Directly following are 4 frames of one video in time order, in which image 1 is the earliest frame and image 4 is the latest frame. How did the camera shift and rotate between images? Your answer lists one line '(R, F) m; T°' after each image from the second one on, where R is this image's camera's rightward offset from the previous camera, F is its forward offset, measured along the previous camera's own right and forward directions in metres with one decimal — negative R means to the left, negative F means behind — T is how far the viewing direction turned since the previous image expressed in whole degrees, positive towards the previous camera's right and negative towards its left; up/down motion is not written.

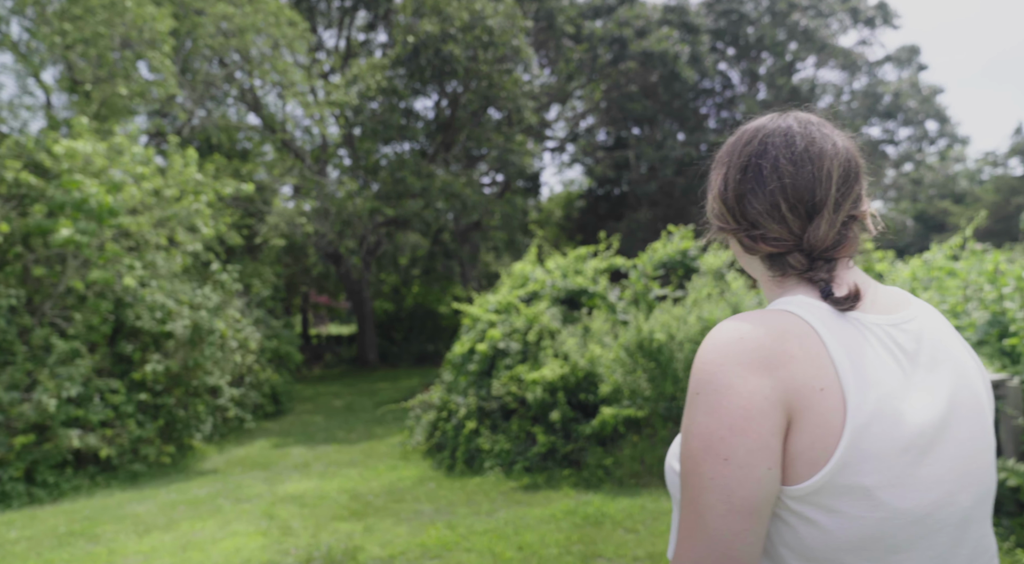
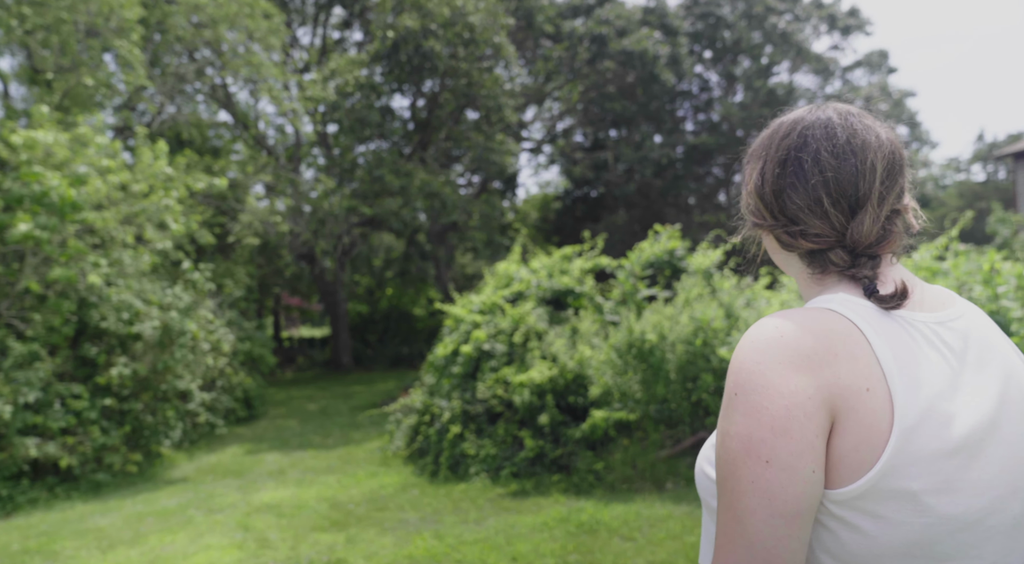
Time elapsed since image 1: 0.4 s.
(-0.1, +0.2) m; +2°
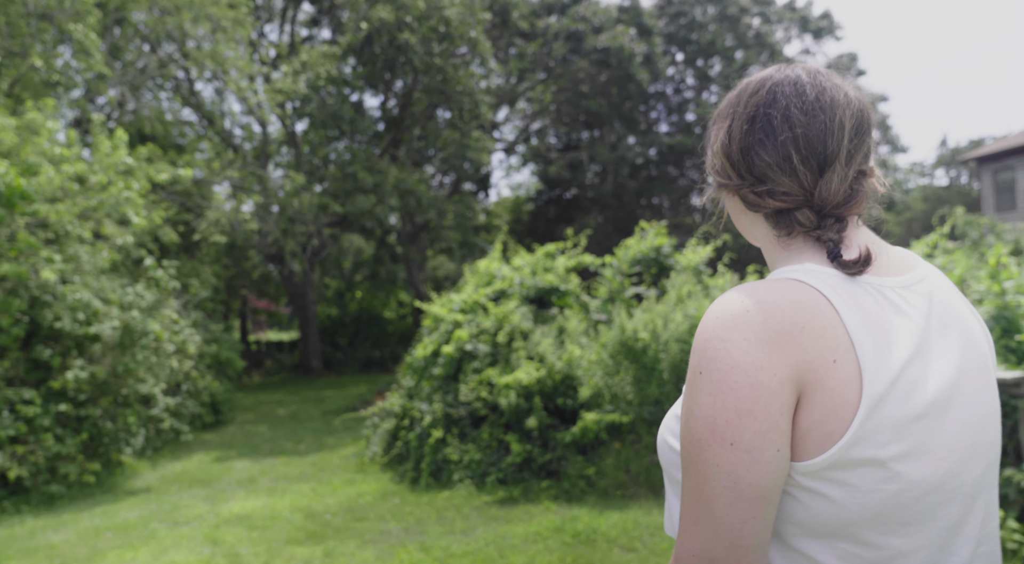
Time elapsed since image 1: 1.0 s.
(-0.1, +0.3) m; +3°
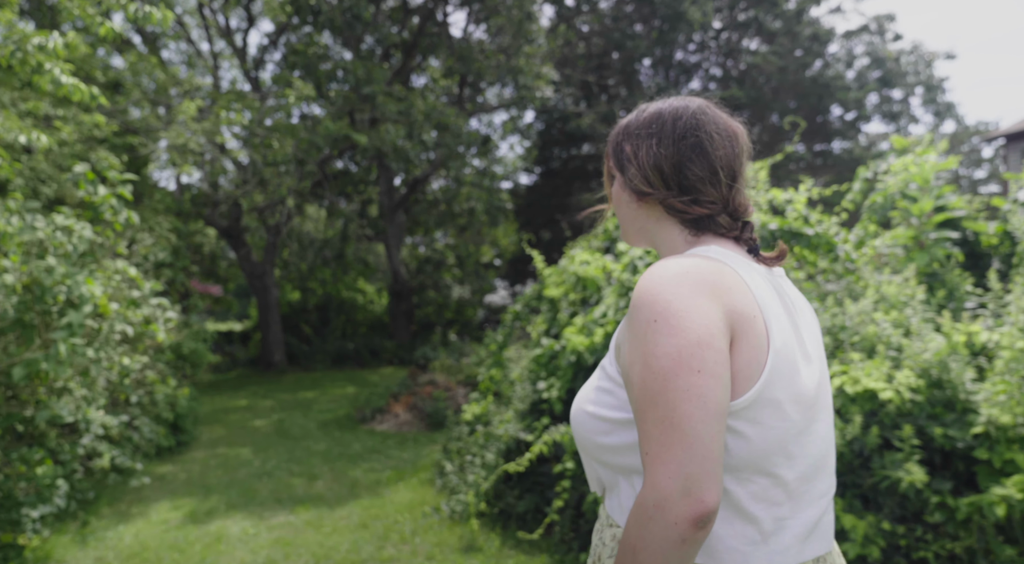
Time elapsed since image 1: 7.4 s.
(-1.7, +3.0) m; +5°
